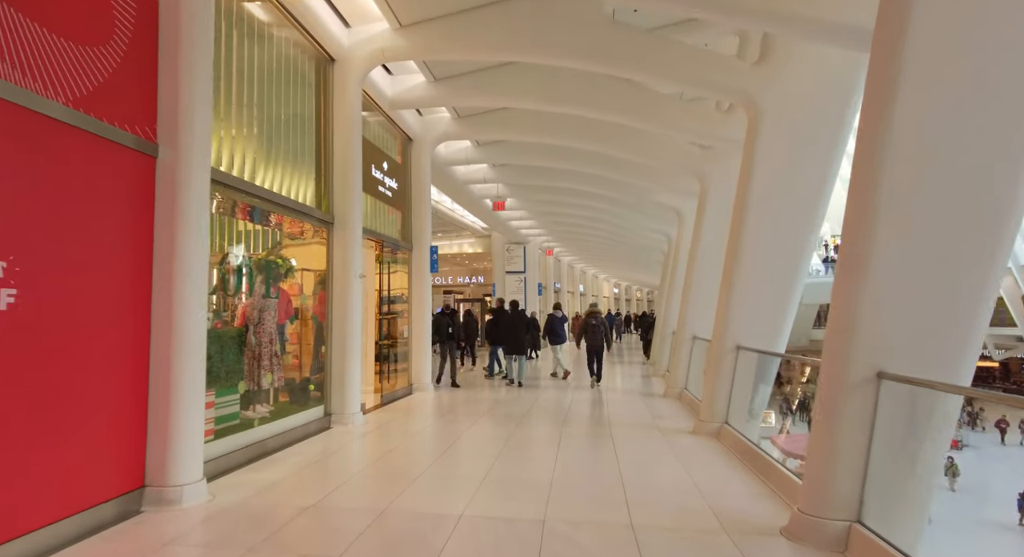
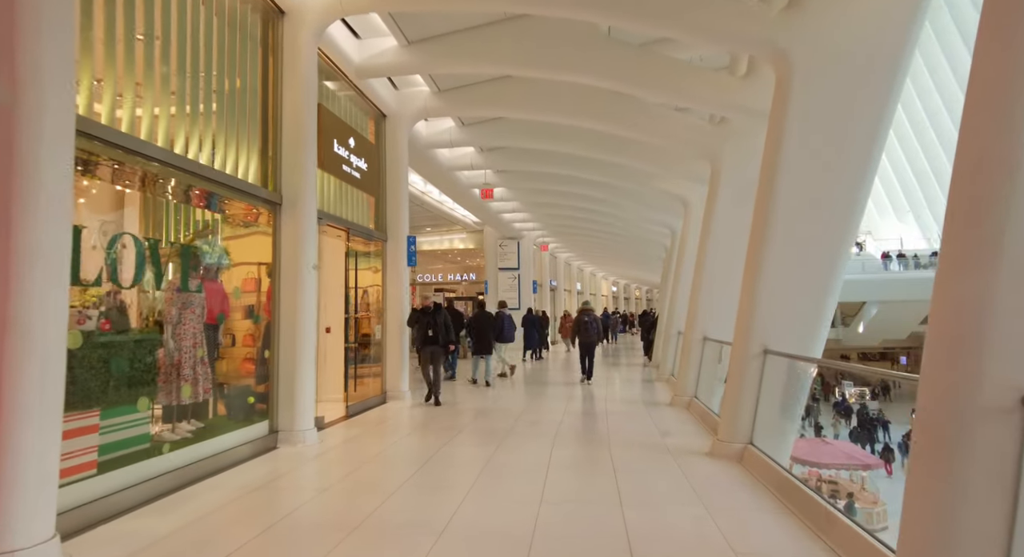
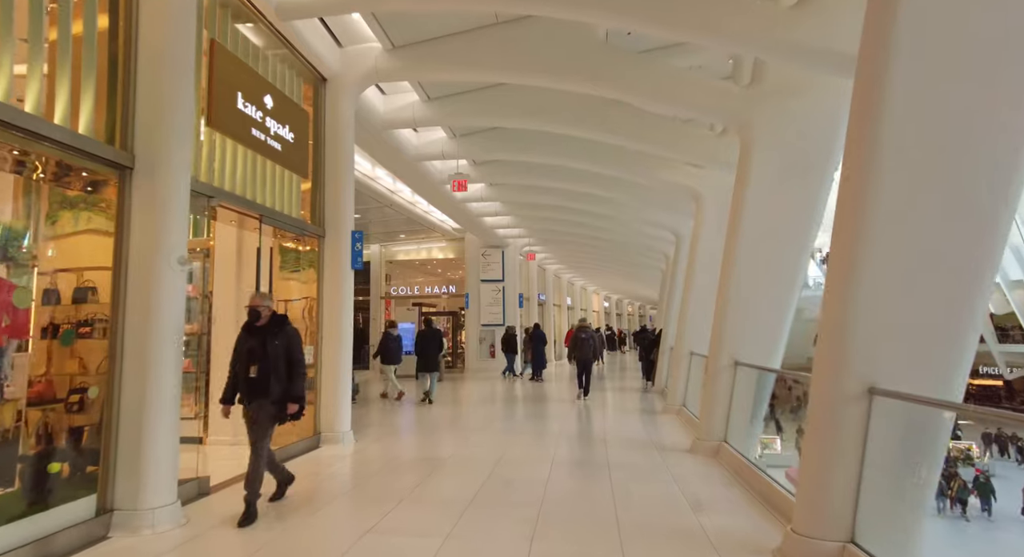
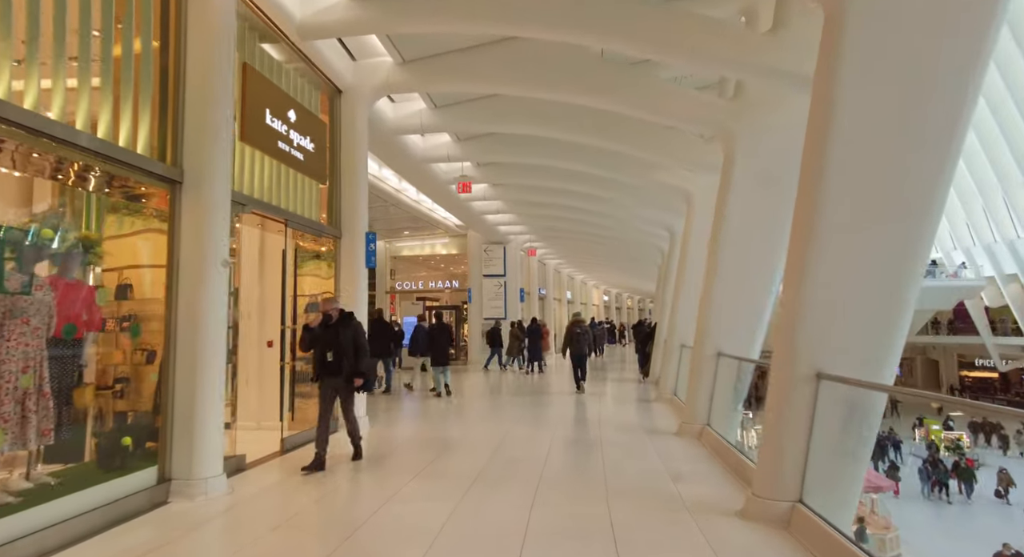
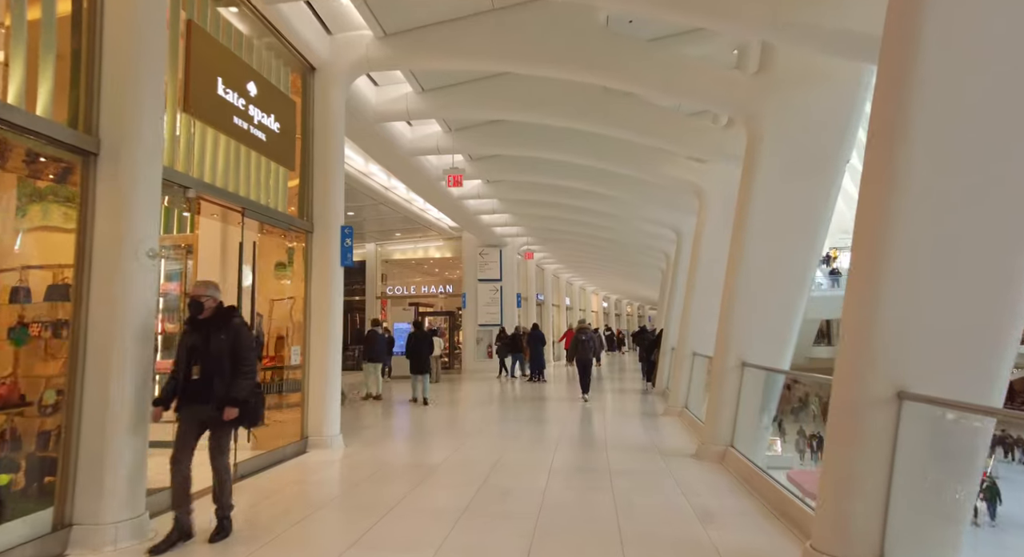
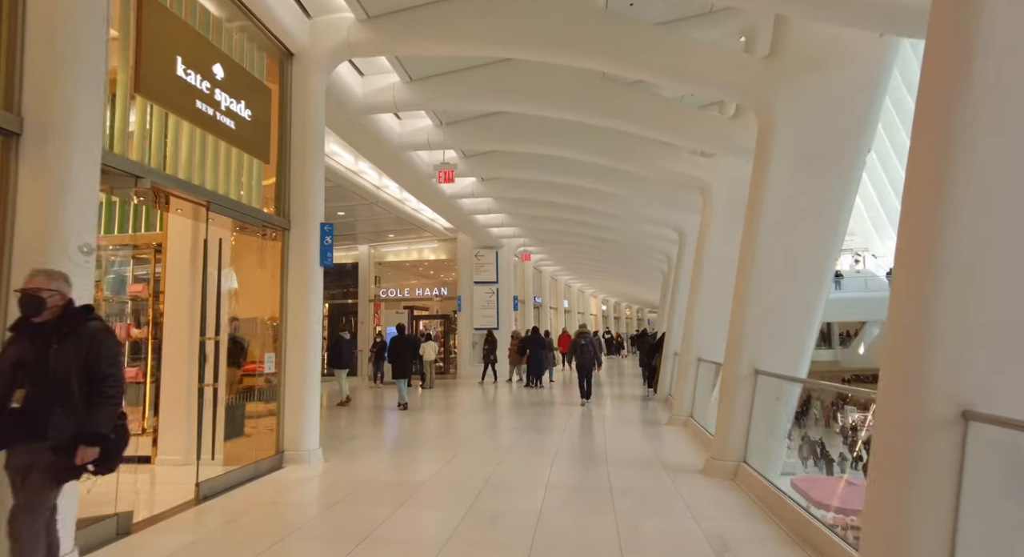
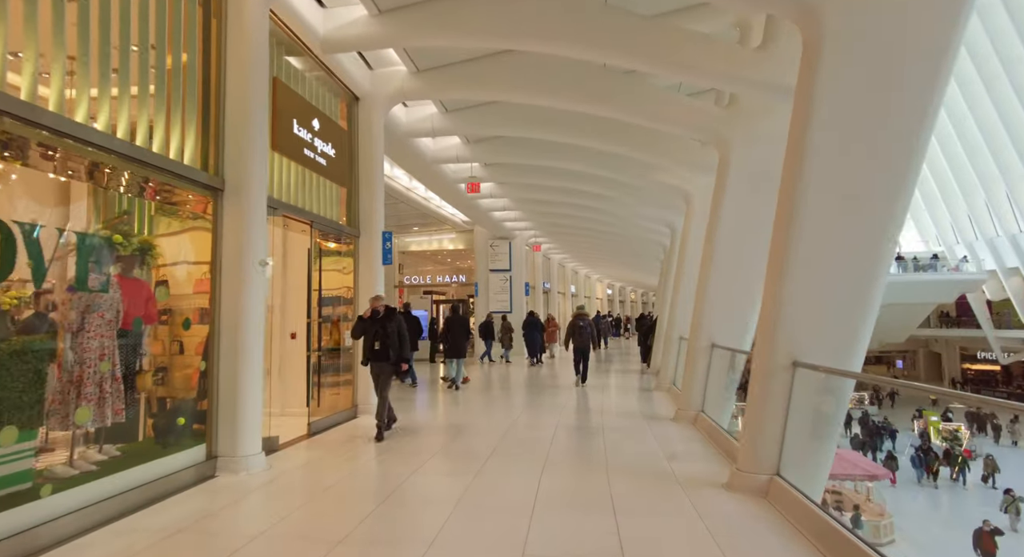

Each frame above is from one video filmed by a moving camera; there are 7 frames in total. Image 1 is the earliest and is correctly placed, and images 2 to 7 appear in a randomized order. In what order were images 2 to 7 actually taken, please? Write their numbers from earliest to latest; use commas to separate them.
2, 7, 4, 3, 5, 6
